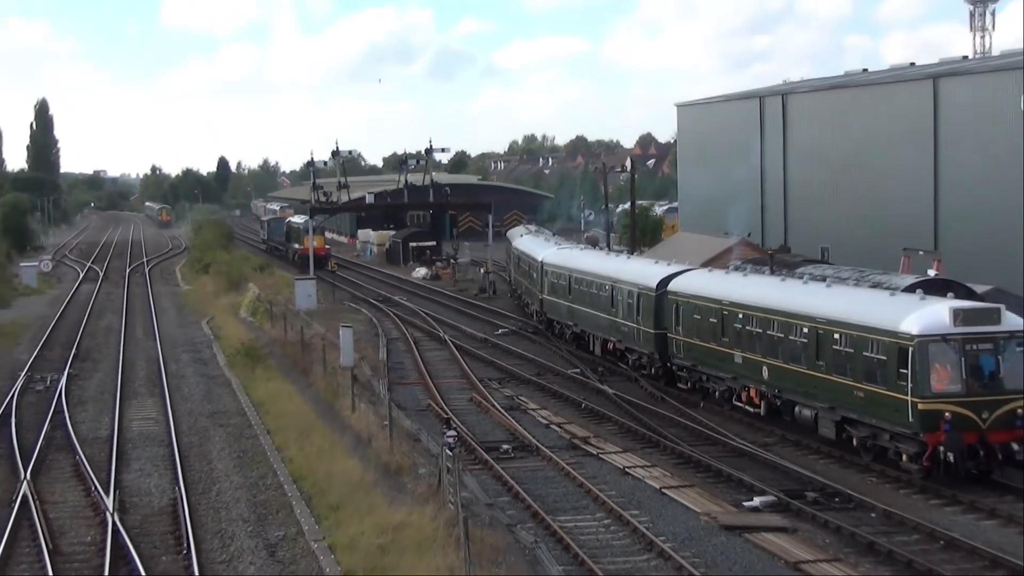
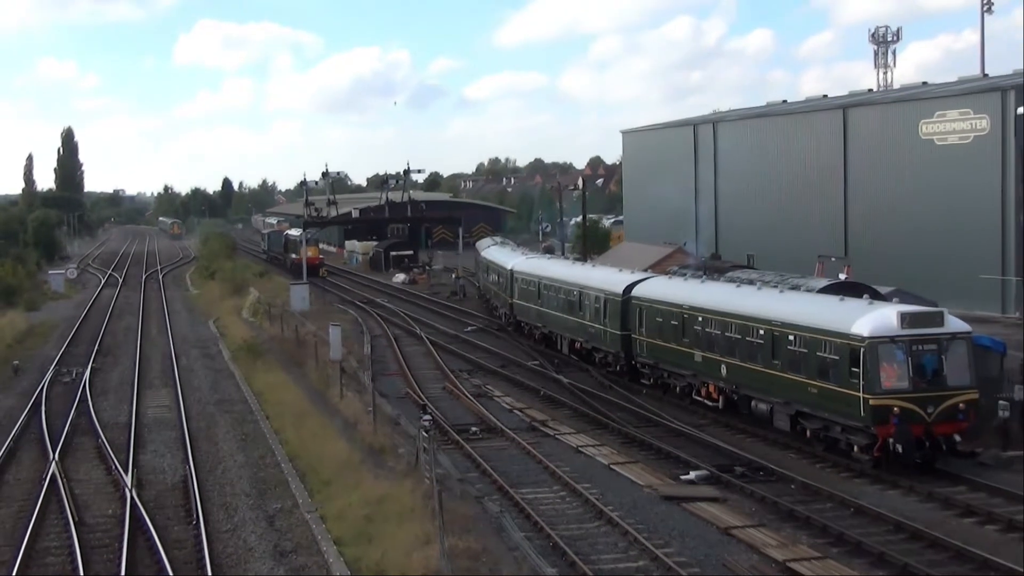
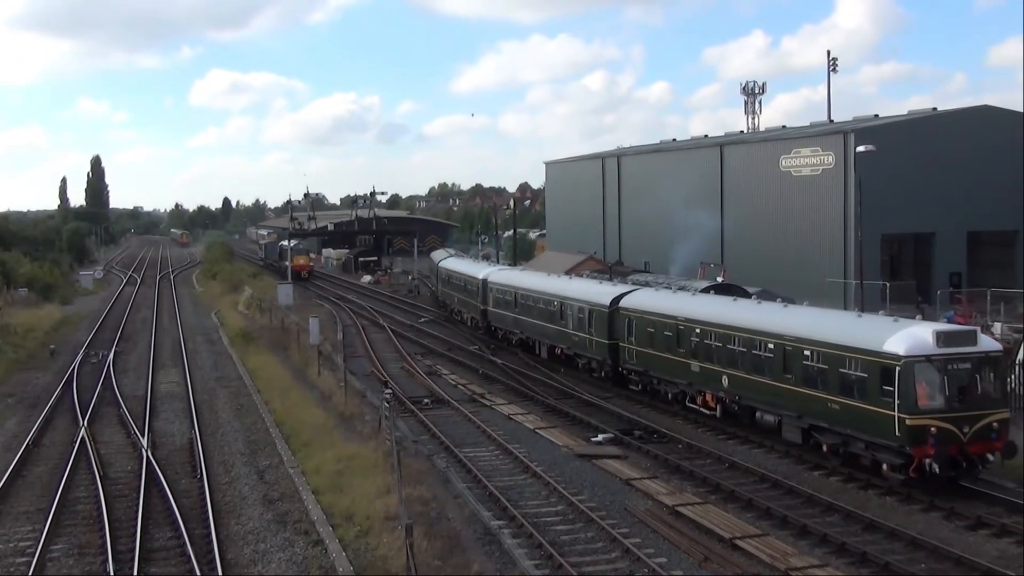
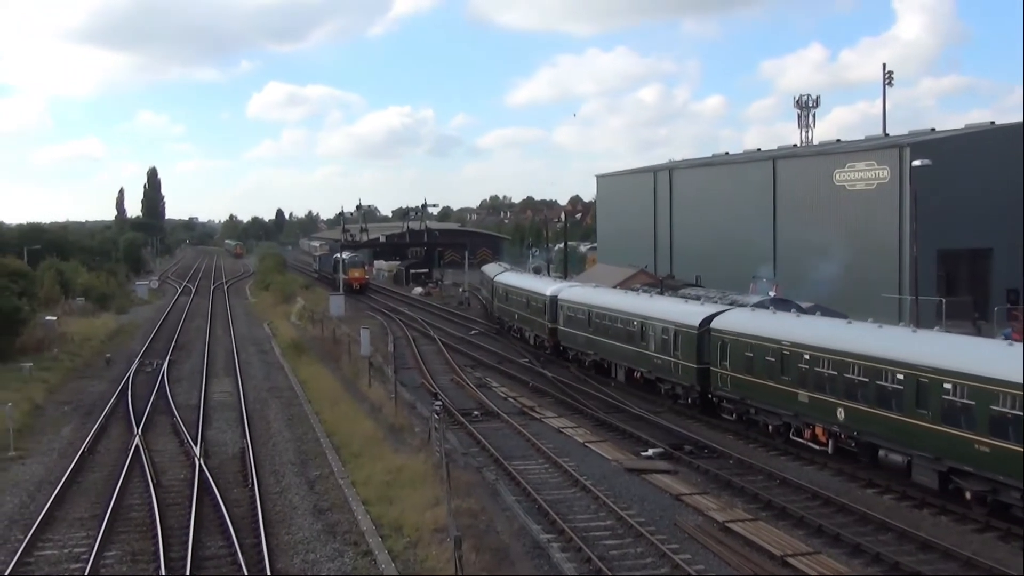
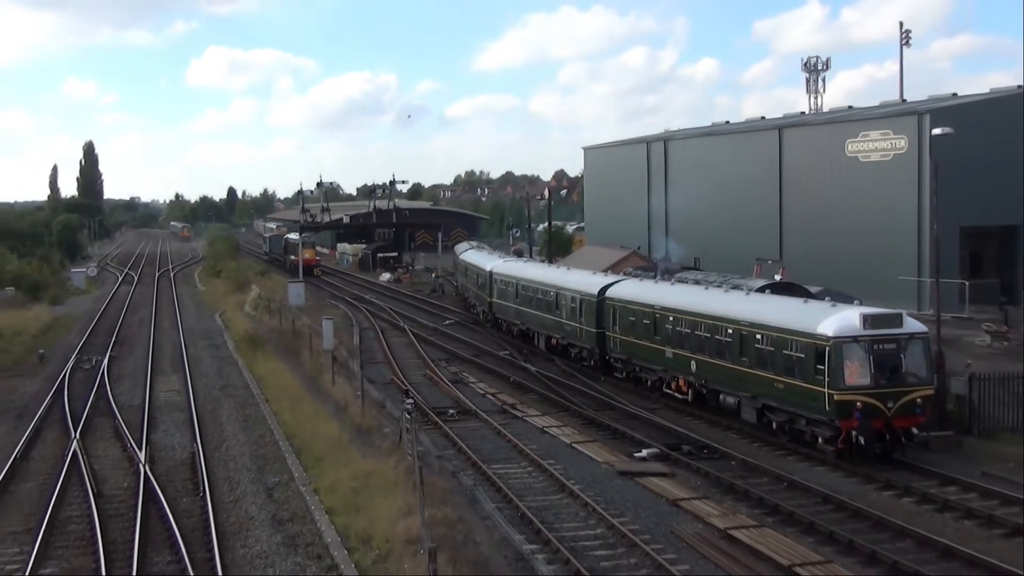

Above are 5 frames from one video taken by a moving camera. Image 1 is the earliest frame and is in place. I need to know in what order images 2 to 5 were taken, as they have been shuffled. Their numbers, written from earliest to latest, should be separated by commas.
2, 5, 3, 4
